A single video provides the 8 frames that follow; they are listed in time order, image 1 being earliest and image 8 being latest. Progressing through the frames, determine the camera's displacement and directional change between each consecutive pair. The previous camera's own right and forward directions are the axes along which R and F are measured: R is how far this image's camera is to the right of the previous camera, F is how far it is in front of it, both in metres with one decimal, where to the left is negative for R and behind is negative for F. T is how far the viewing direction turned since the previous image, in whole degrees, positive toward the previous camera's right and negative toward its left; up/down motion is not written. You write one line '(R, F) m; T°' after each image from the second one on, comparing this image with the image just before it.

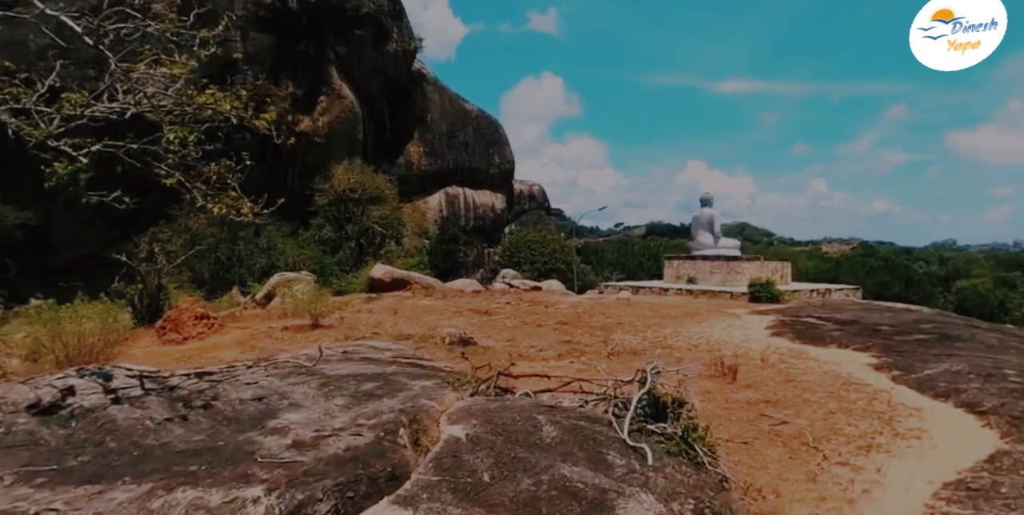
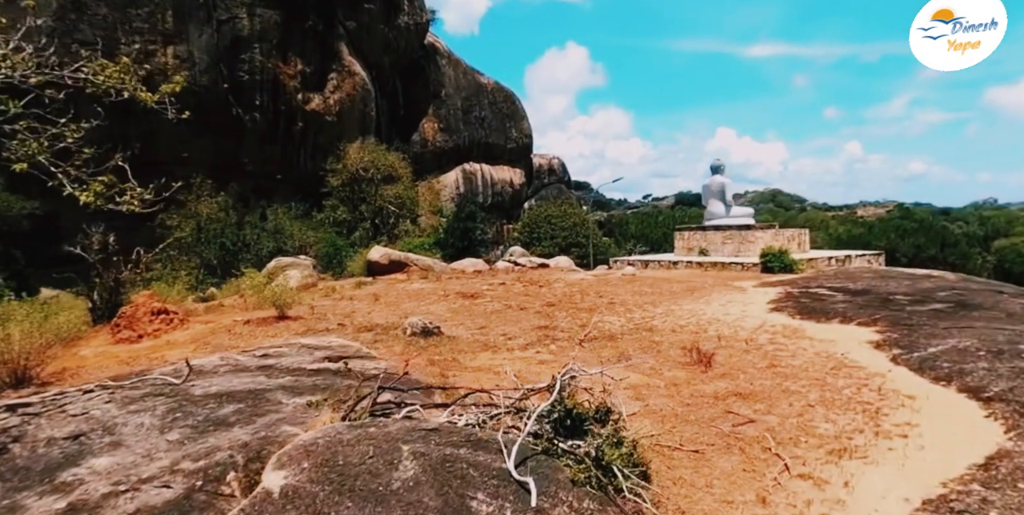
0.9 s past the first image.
(+0.6, +0.5) m; -2°
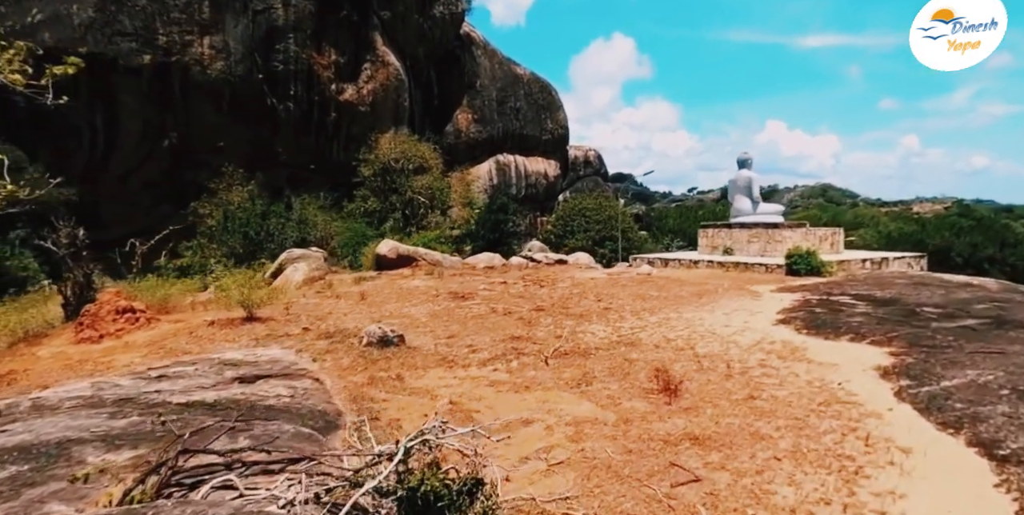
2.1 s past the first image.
(+0.6, +0.5) m; -3°
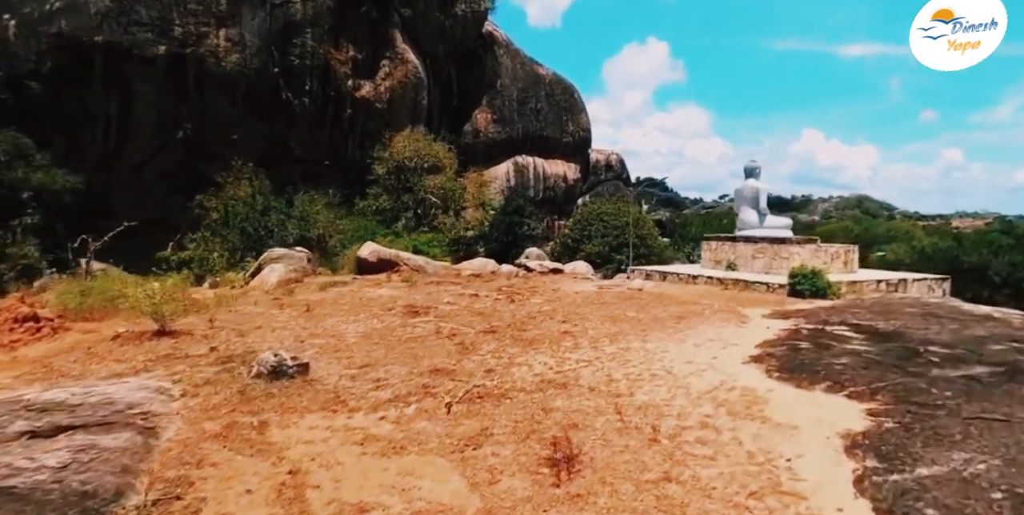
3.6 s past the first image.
(+0.8, +0.8) m; -2°
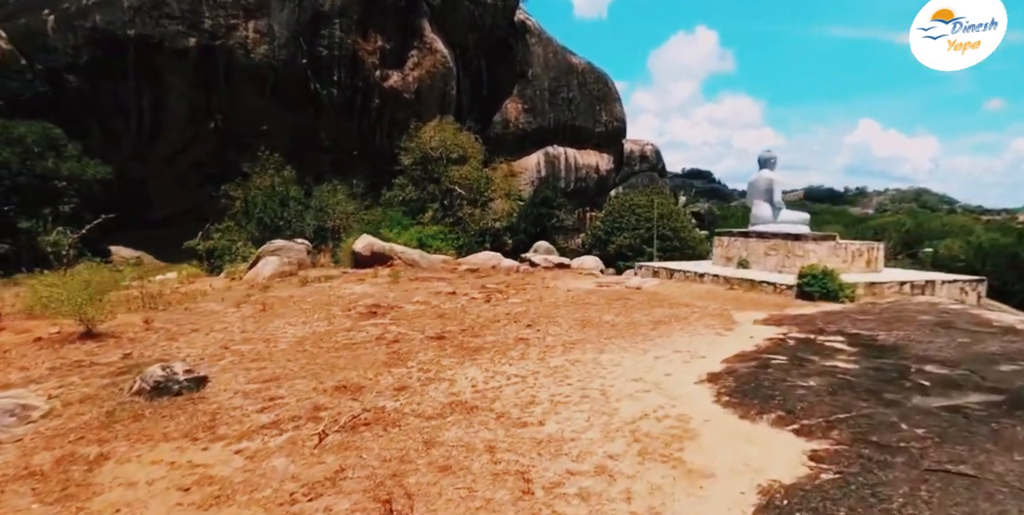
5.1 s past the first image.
(+0.9, +0.6) m; -3°
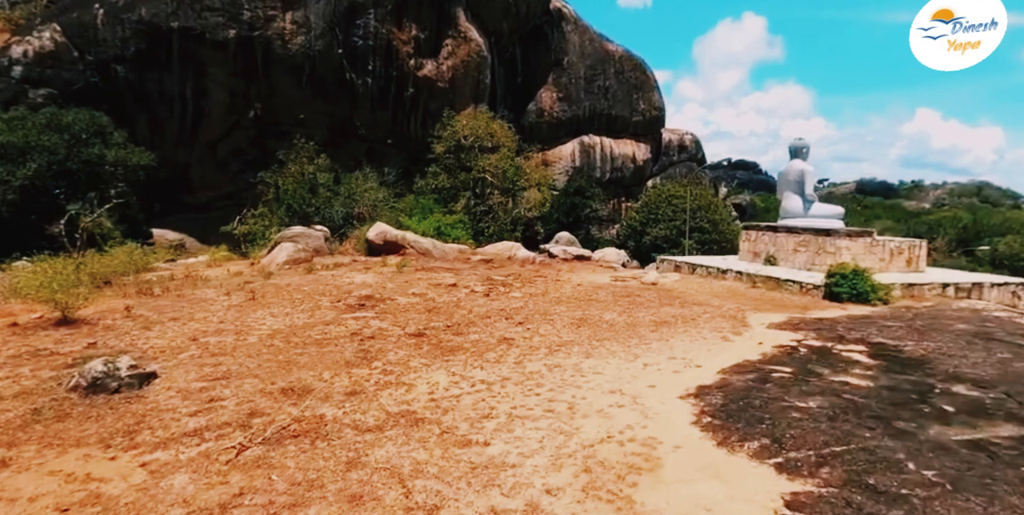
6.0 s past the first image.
(+0.5, +0.4) m; -4°
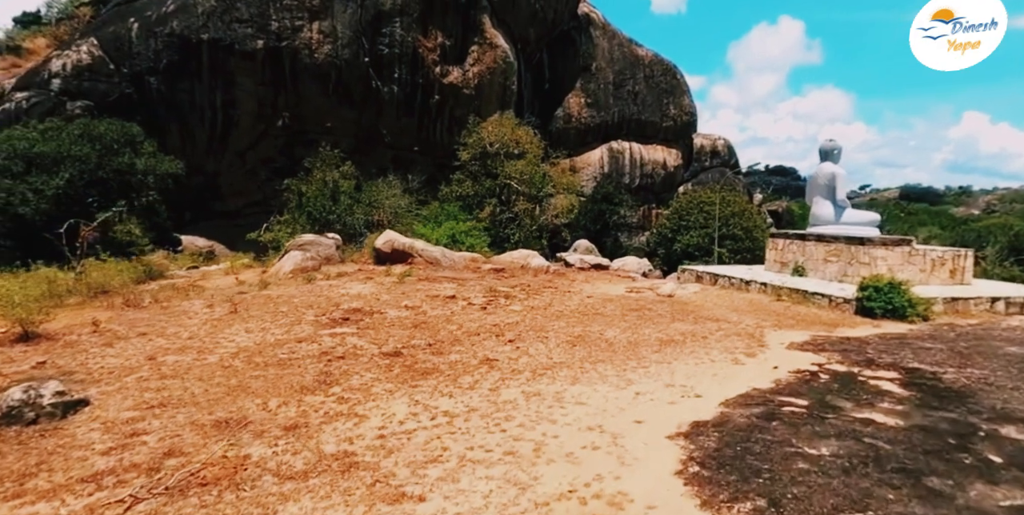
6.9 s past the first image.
(+0.5, +0.5) m; -3°
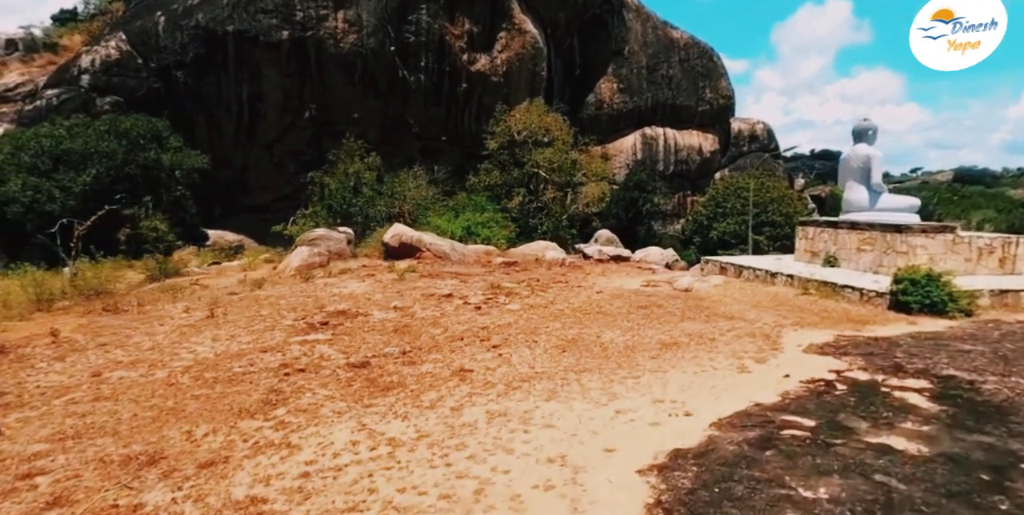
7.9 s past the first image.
(+0.5, +0.5) m; -3°
